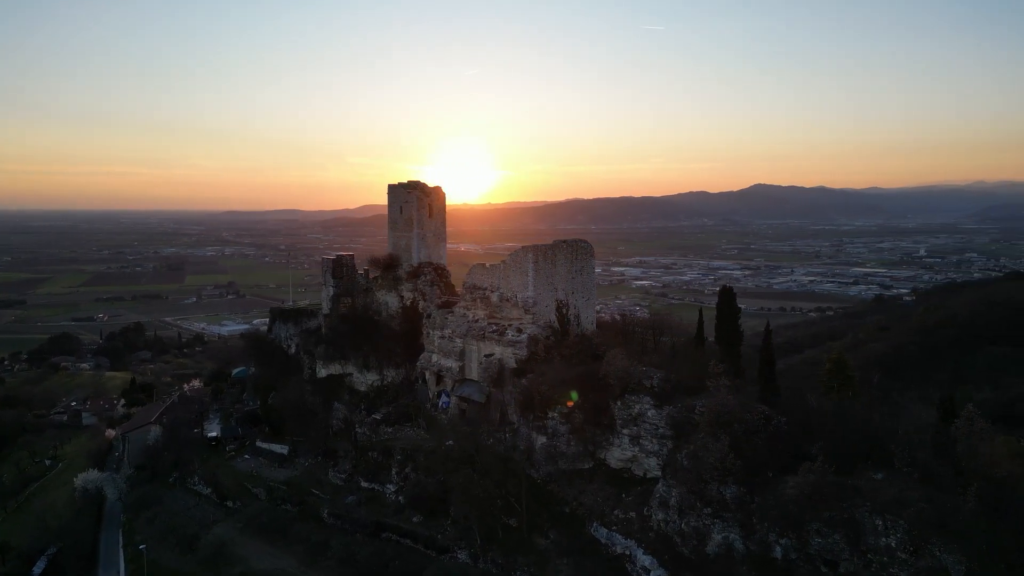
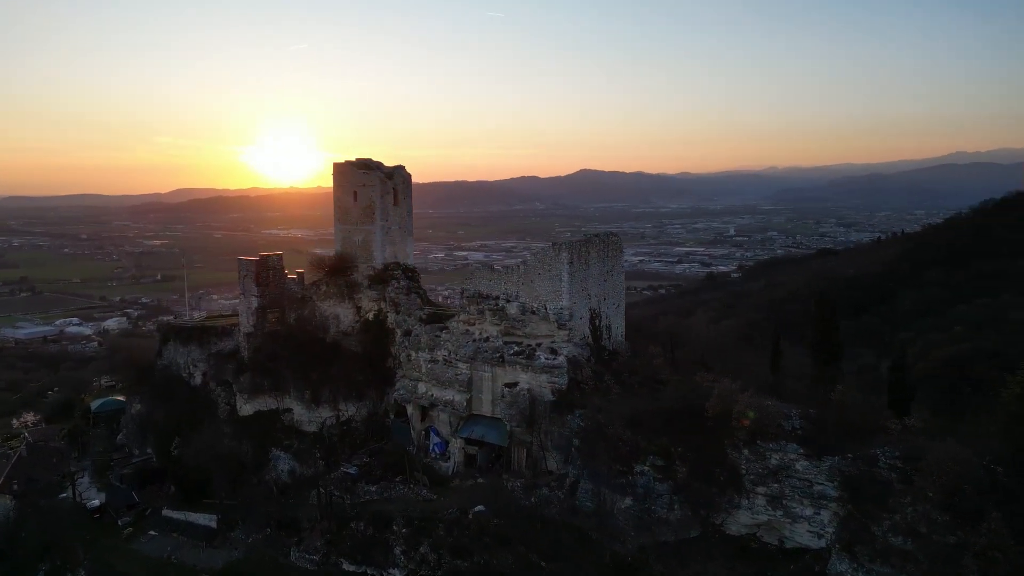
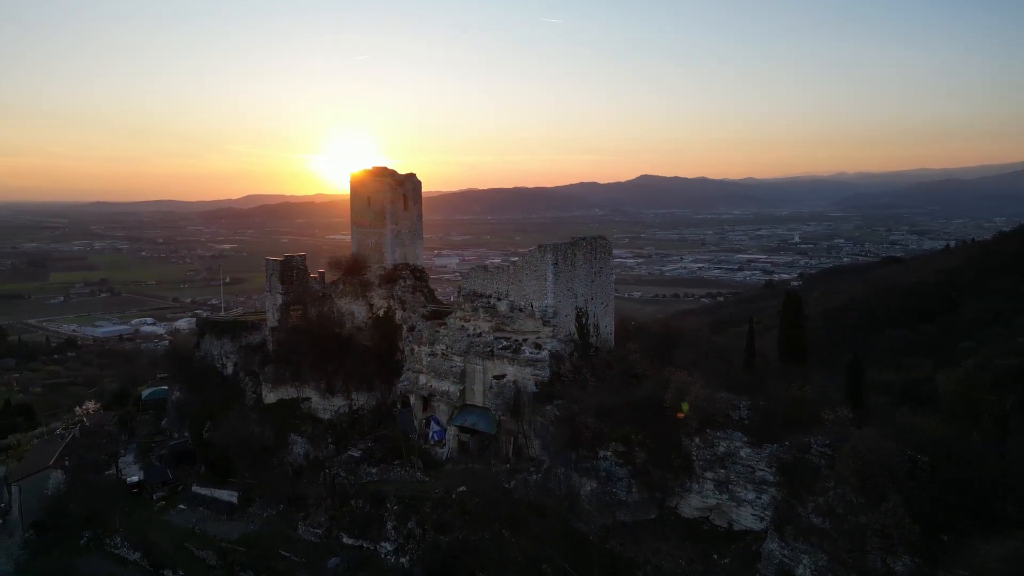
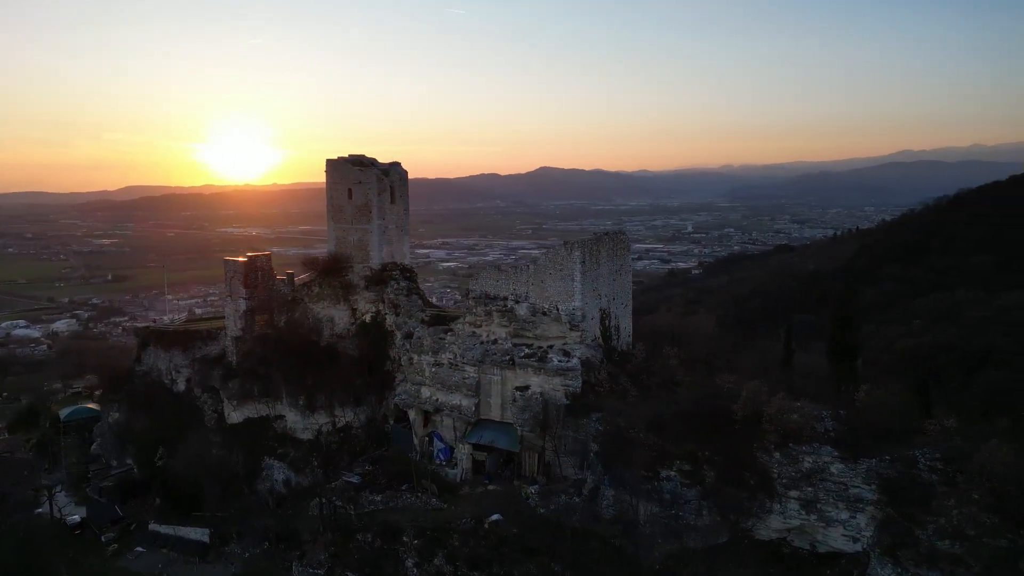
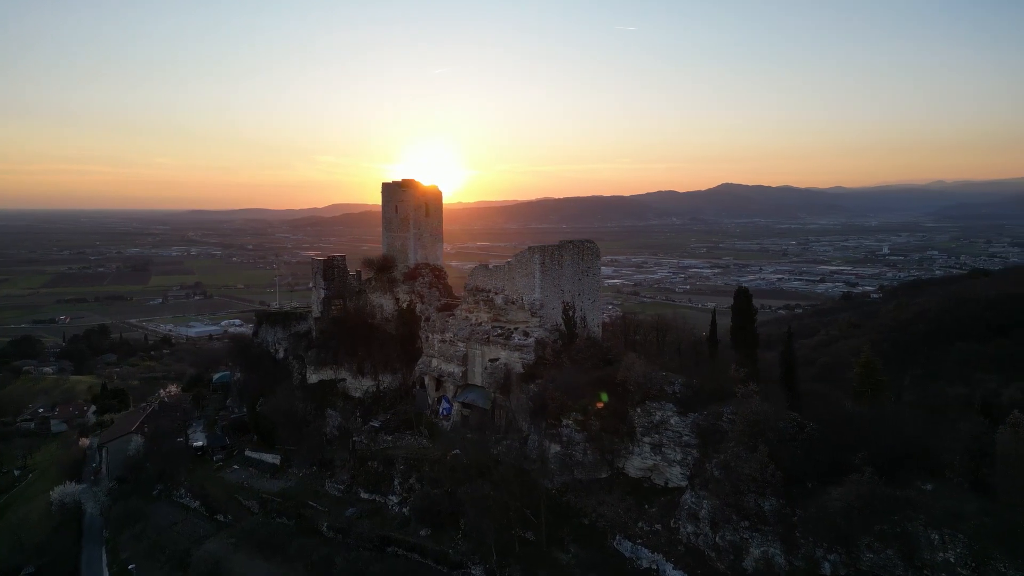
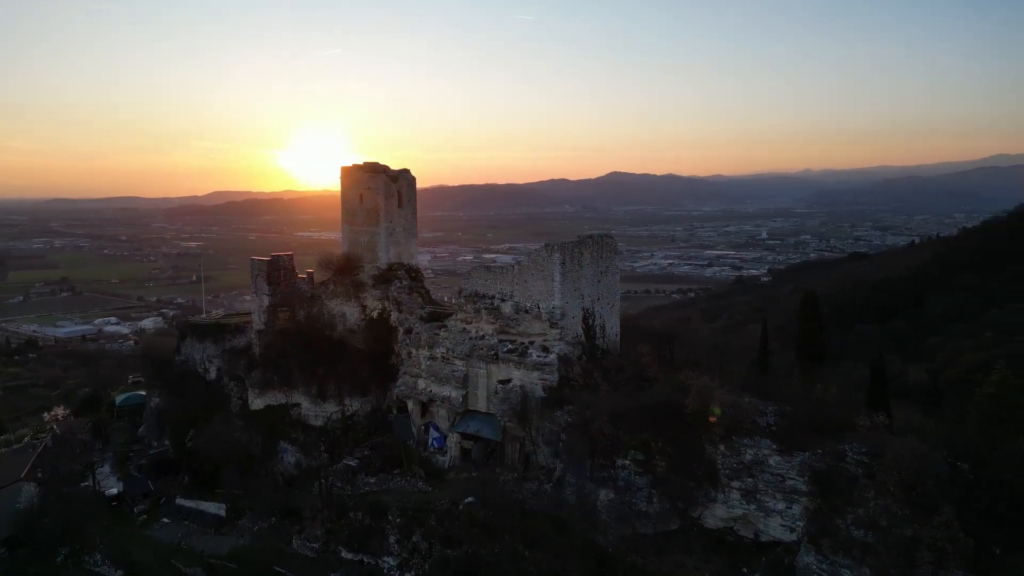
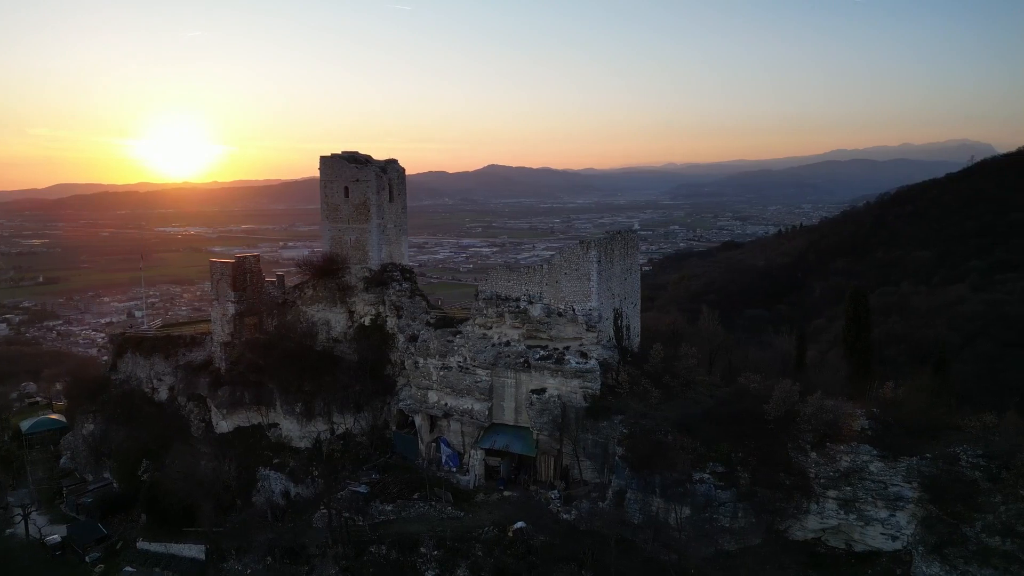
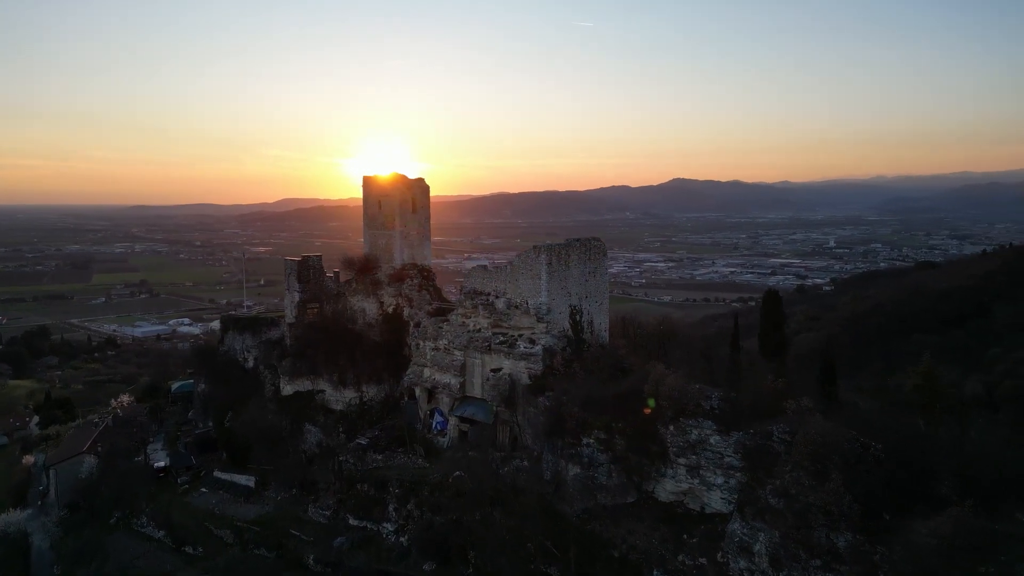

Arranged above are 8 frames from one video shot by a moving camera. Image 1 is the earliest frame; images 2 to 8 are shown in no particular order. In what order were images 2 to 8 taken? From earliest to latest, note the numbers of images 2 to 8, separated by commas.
5, 8, 3, 6, 2, 4, 7
